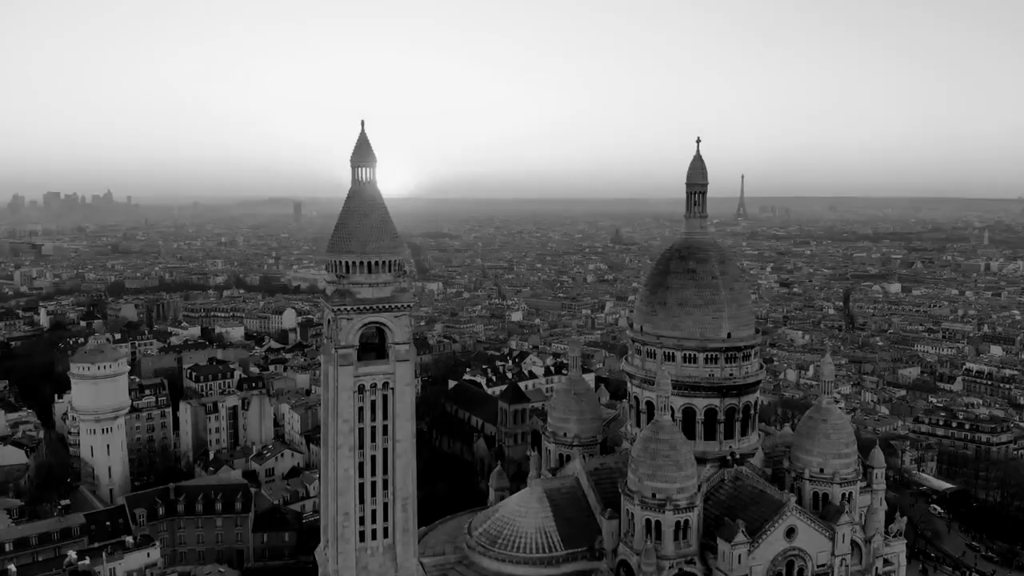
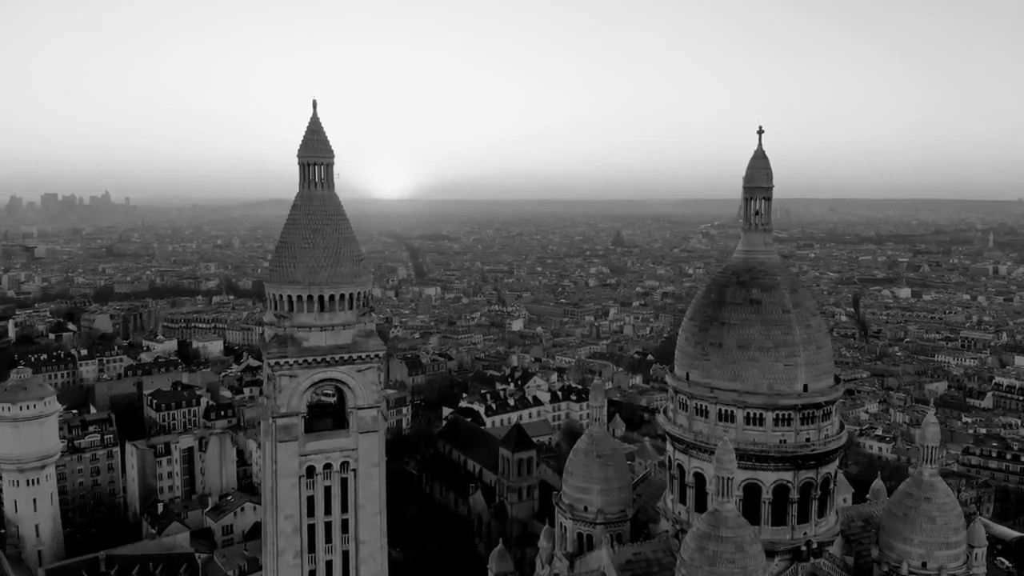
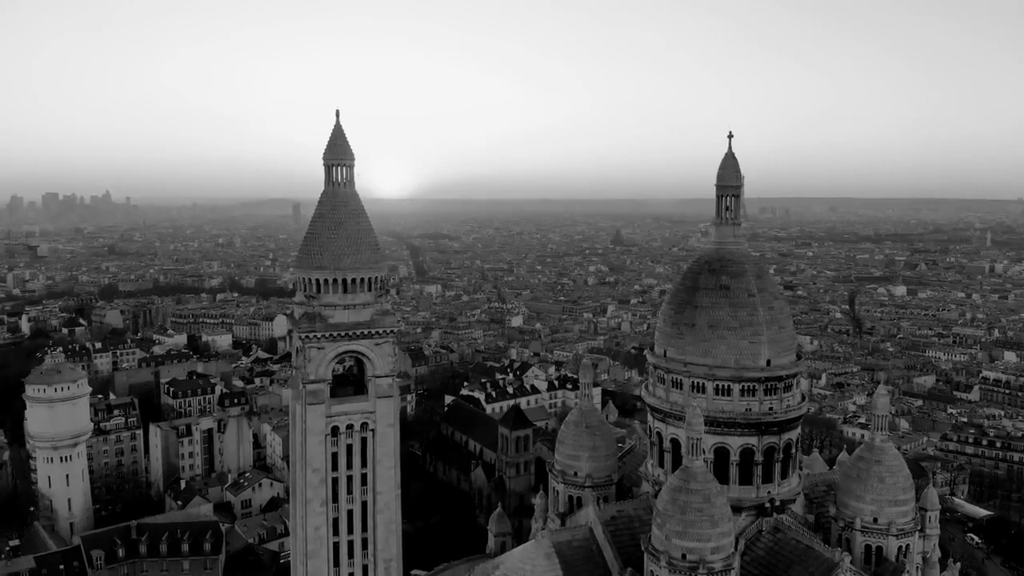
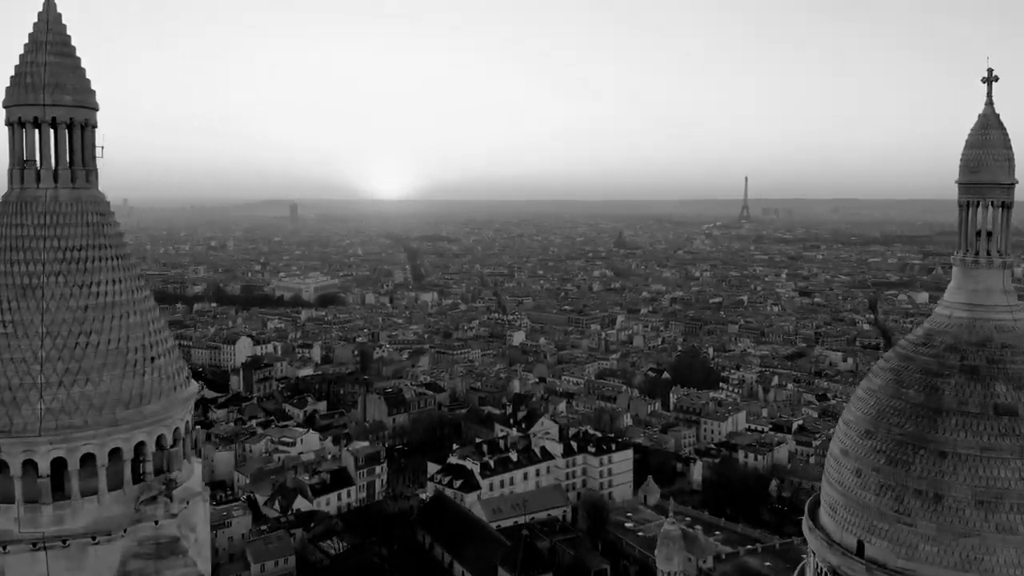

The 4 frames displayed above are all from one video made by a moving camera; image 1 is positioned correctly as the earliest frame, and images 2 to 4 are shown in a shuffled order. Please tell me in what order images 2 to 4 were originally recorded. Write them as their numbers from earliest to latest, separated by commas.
3, 2, 4
